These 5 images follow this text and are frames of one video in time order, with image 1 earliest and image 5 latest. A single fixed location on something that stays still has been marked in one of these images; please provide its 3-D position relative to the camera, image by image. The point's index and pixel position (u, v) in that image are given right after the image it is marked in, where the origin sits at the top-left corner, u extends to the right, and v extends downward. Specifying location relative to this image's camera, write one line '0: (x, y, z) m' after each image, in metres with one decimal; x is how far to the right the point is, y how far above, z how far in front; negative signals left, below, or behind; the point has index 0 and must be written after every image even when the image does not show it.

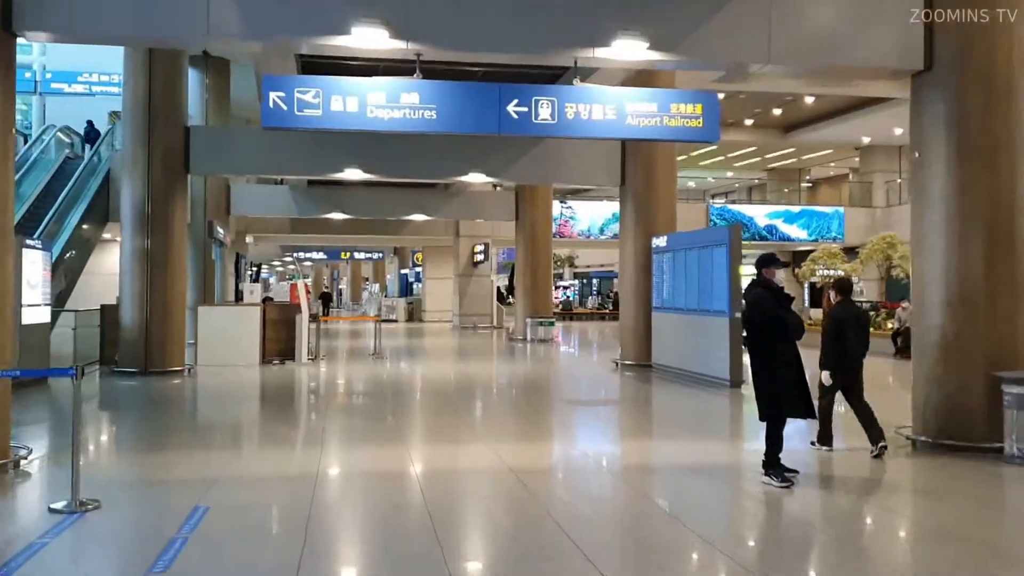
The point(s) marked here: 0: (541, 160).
0: (+0.5, +2.0, +12.9) m
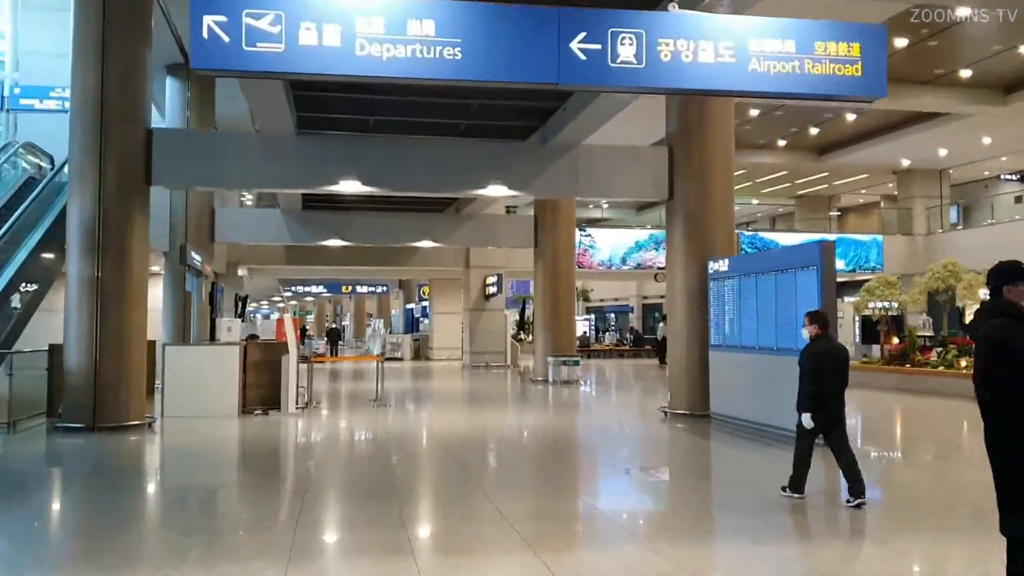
0: (+0.8, +1.6, +10.9) m
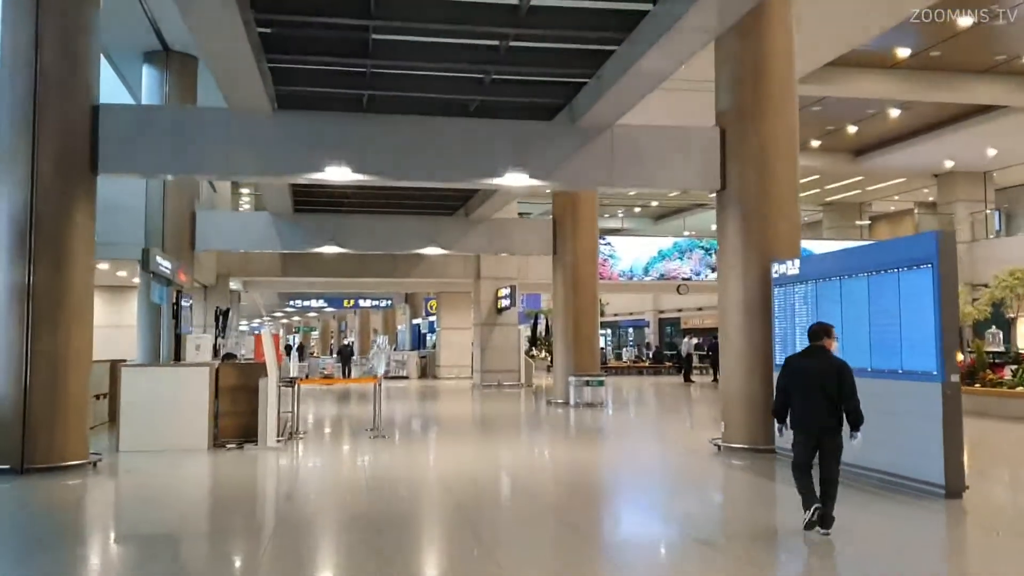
0: (+1.0, +1.5, +9.1) m
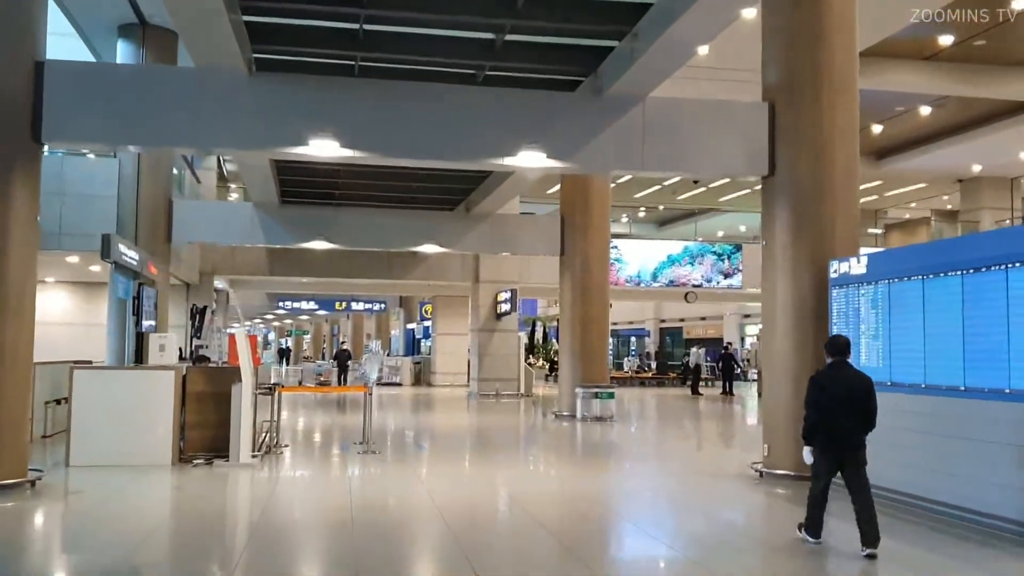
0: (+1.2, +1.5, +7.9) m
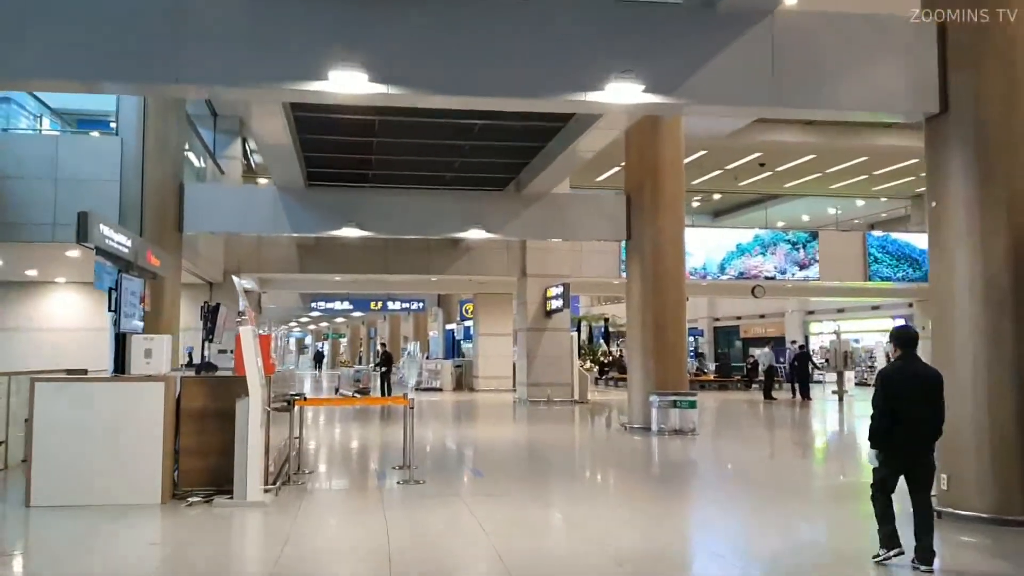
0: (+1.8, +1.6, +6.0) m
